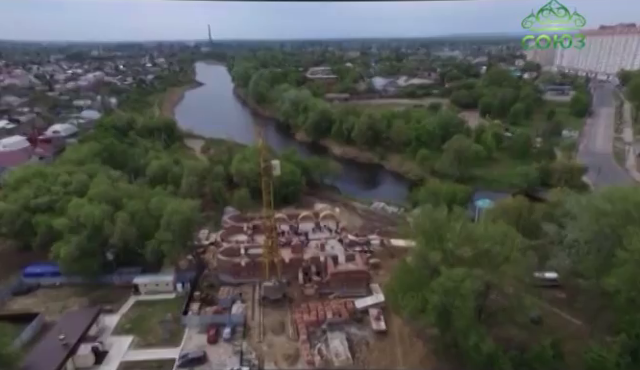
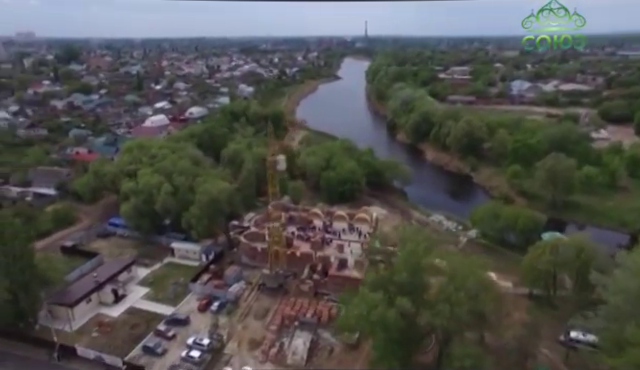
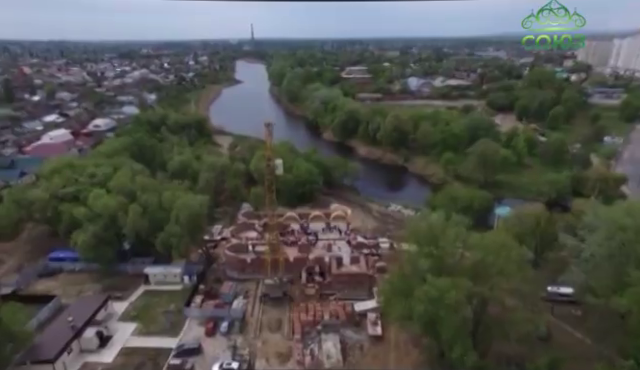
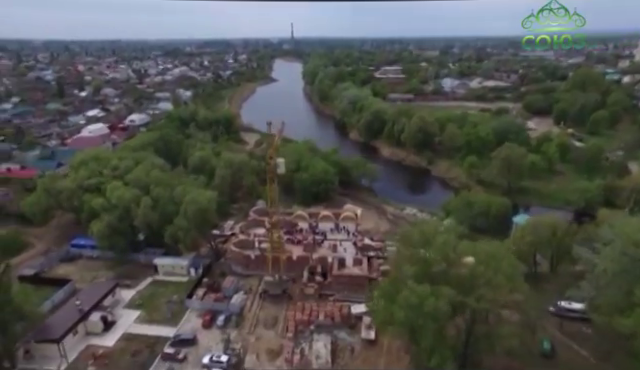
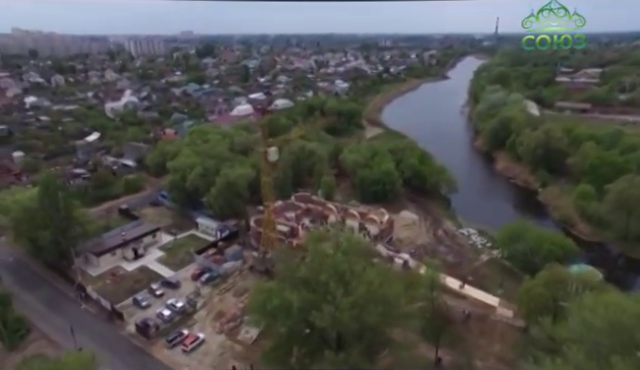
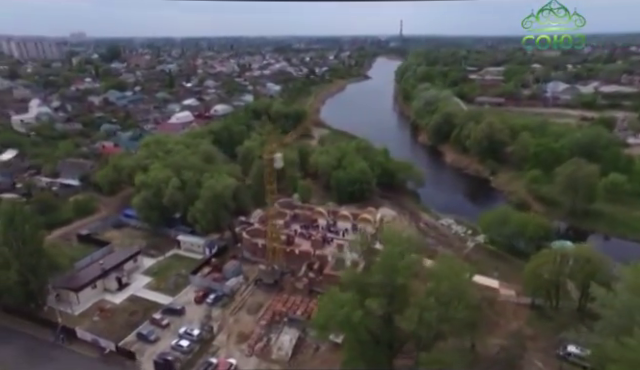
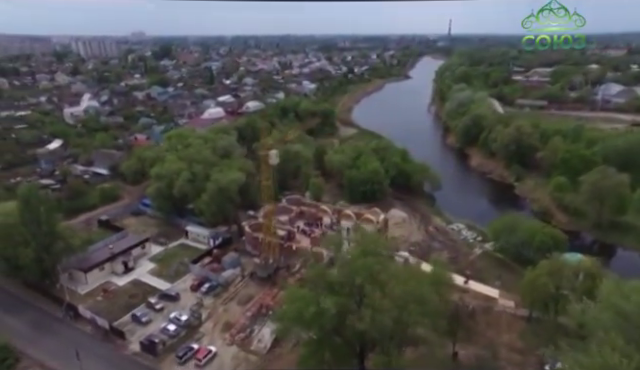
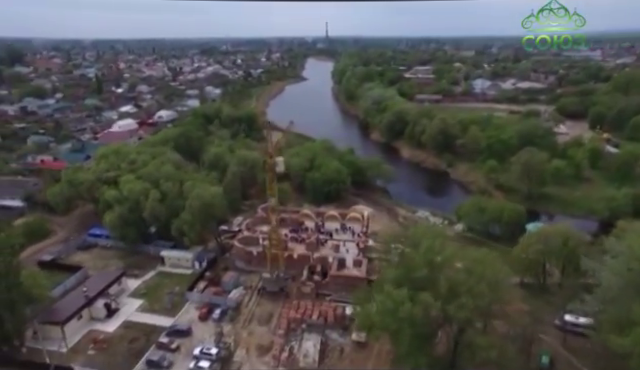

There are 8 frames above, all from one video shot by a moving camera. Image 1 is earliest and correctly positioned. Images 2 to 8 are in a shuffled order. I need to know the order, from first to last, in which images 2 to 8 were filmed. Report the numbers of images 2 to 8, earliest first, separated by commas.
3, 4, 8, 2, 6, 7, 5
